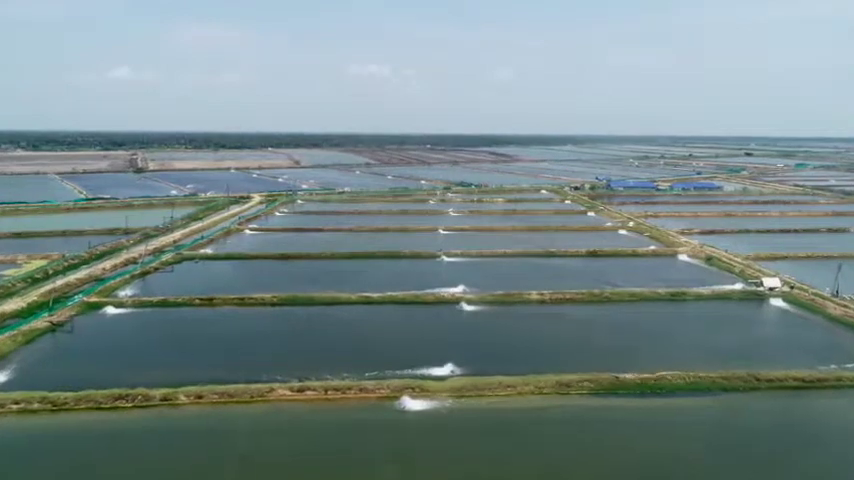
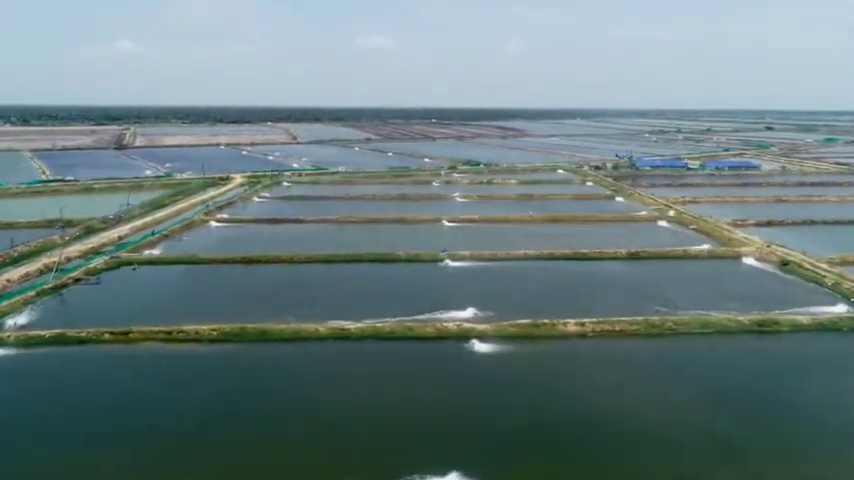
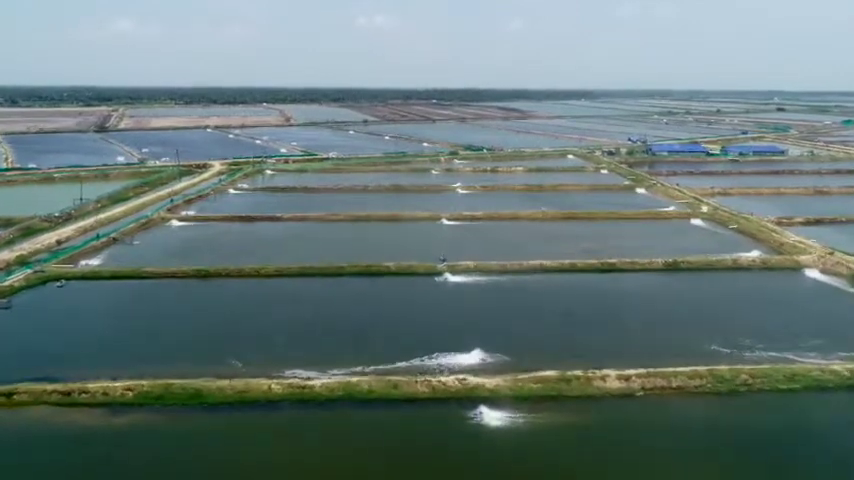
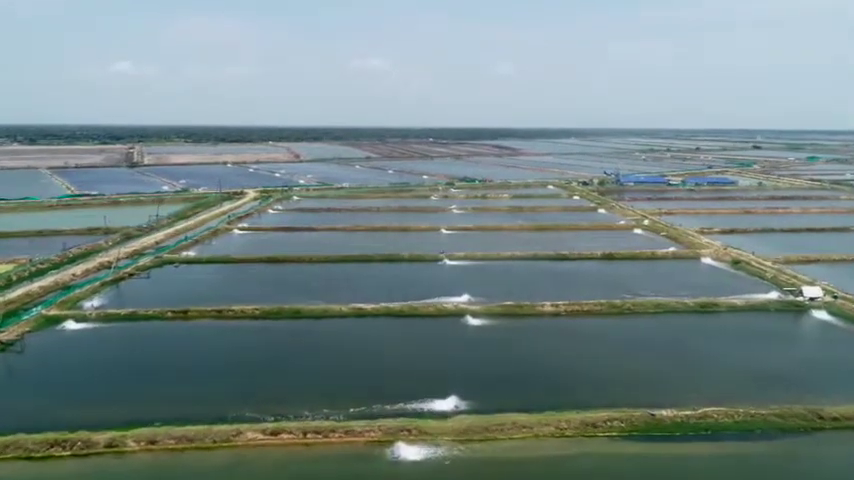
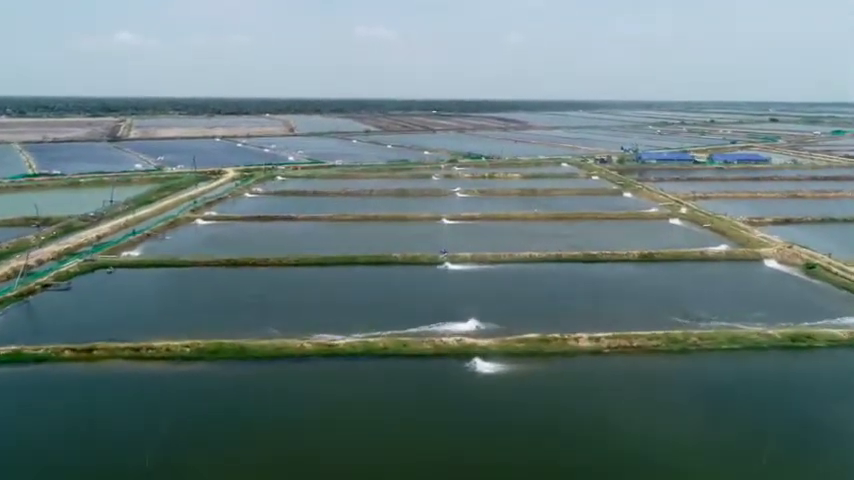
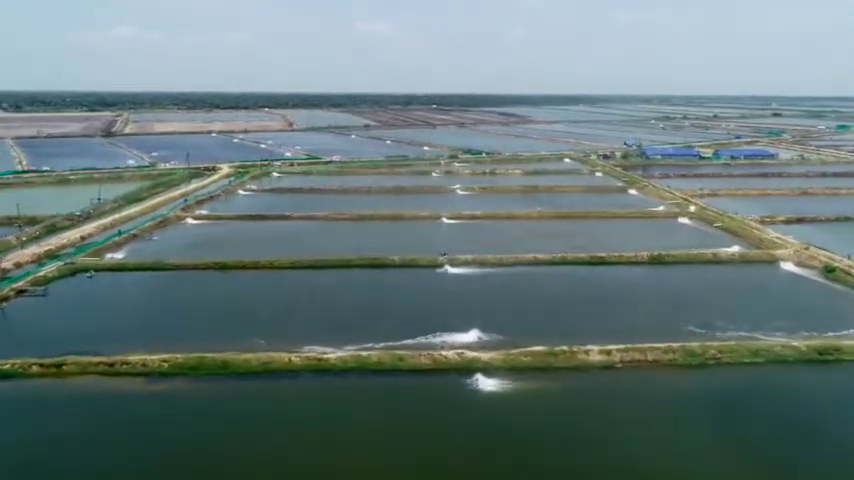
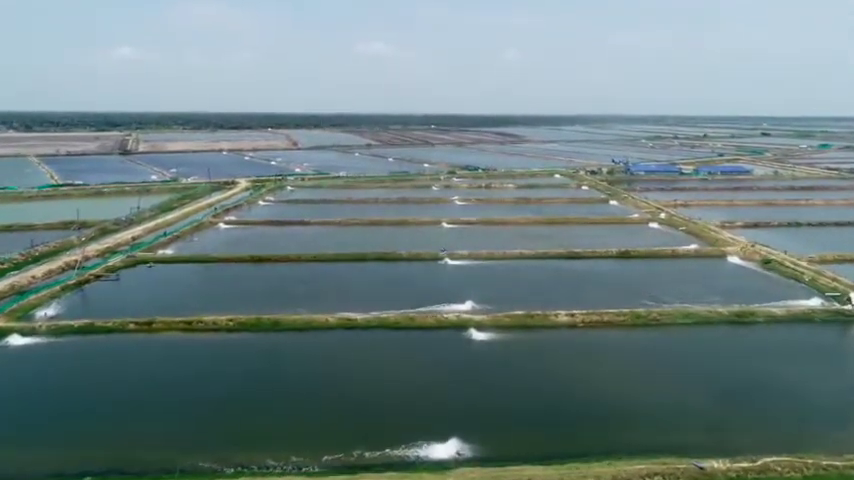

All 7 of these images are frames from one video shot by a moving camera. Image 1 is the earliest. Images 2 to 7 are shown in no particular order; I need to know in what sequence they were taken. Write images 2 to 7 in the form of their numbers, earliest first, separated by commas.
4, 7, 2, 5, 6, 3
